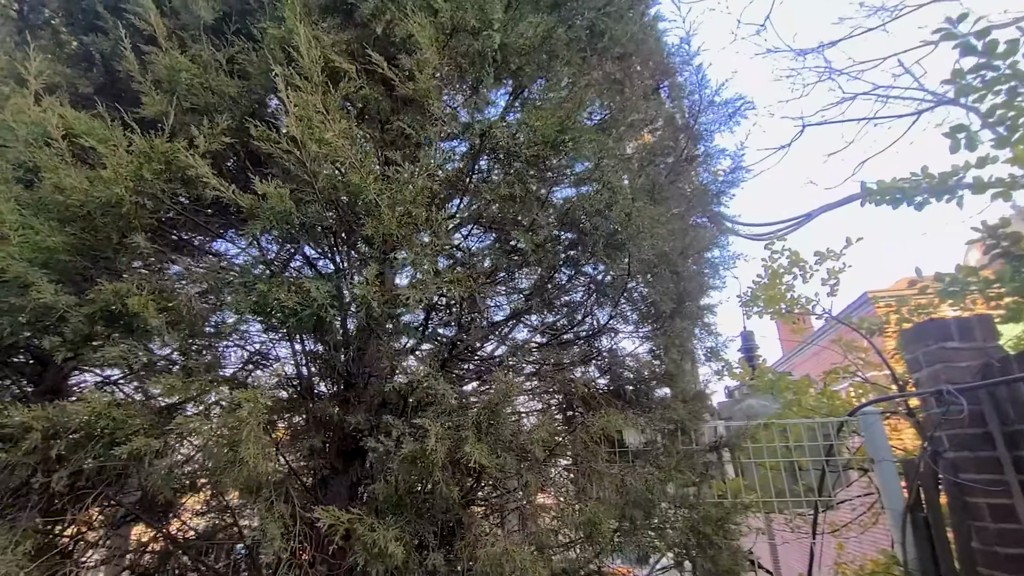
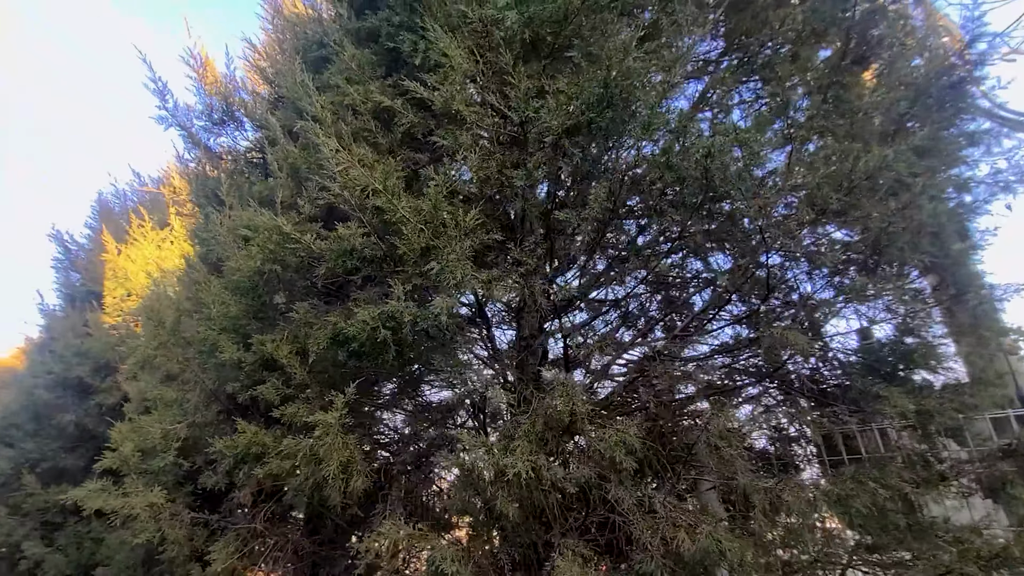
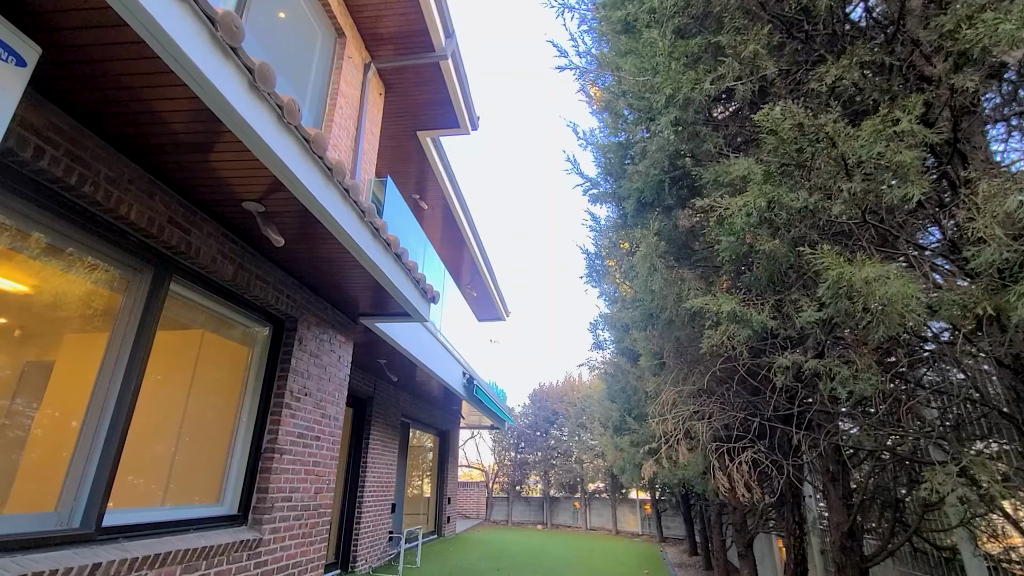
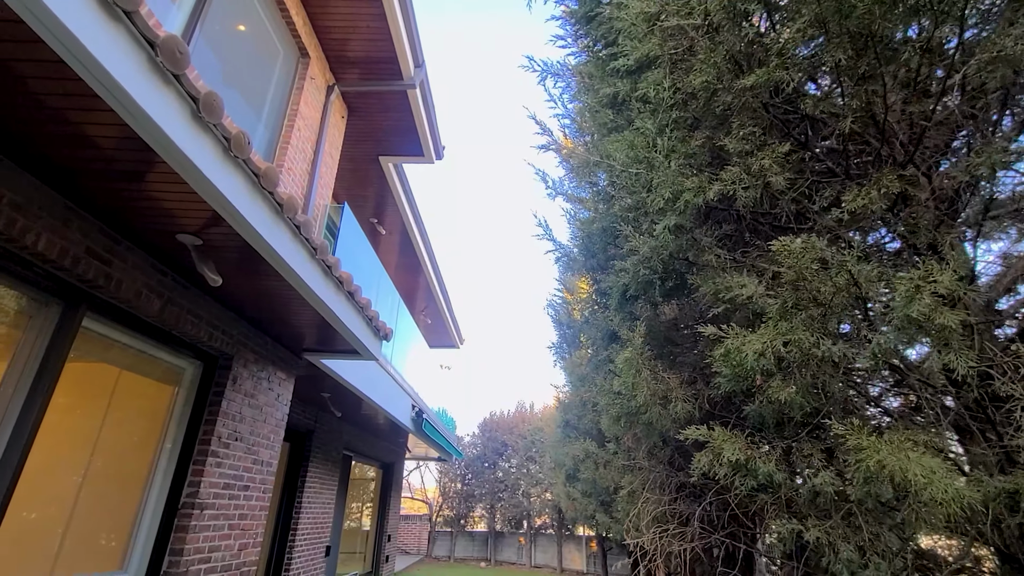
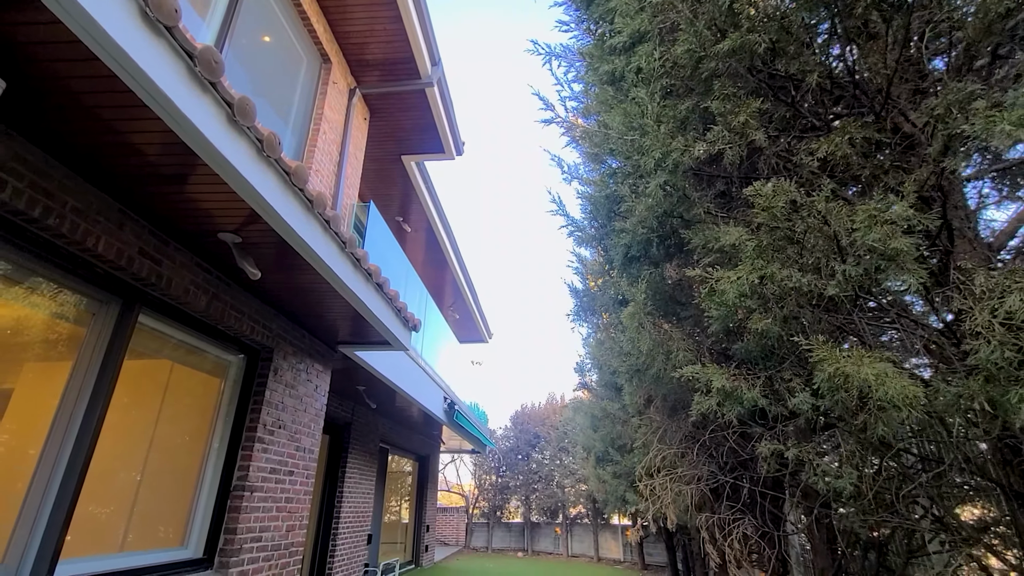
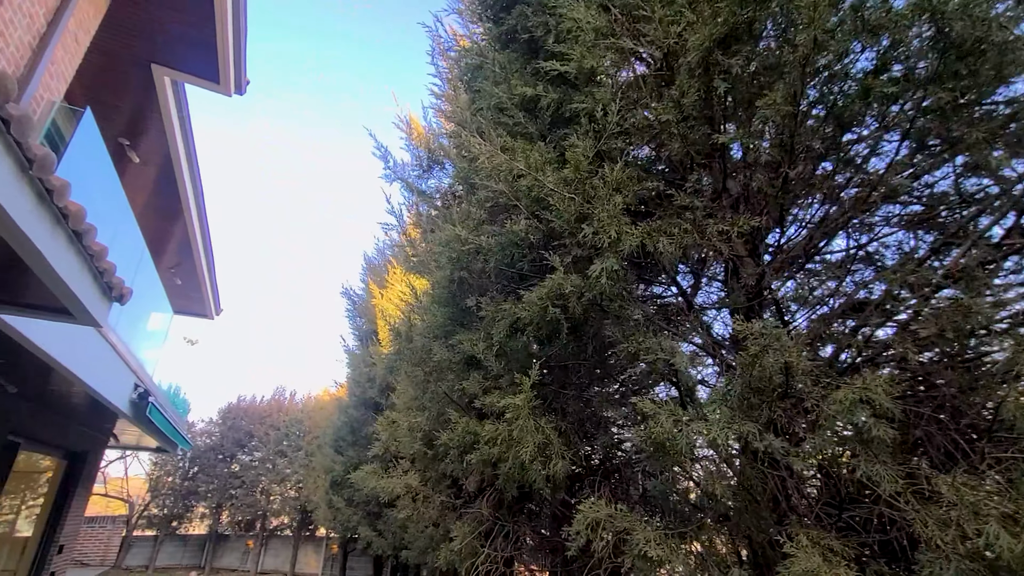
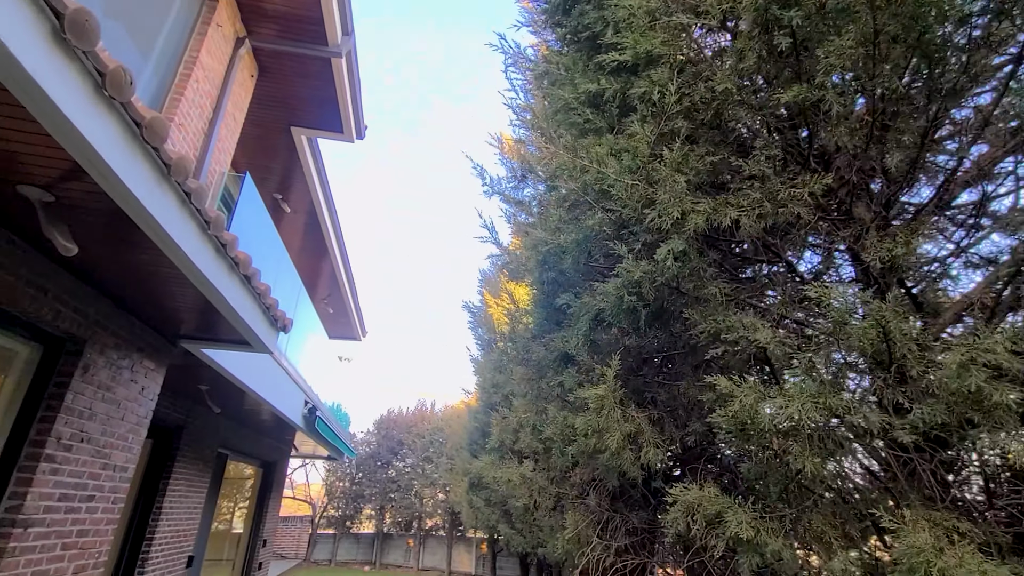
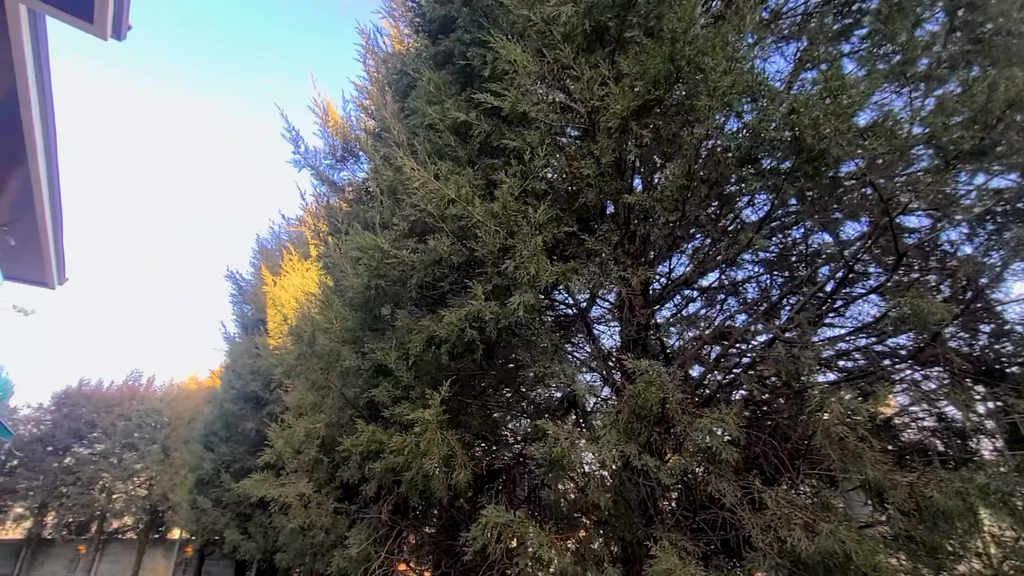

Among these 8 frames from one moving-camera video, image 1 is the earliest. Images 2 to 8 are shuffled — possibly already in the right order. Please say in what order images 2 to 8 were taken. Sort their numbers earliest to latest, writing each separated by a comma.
2, 8, 6, 7, 4, 5, 3
